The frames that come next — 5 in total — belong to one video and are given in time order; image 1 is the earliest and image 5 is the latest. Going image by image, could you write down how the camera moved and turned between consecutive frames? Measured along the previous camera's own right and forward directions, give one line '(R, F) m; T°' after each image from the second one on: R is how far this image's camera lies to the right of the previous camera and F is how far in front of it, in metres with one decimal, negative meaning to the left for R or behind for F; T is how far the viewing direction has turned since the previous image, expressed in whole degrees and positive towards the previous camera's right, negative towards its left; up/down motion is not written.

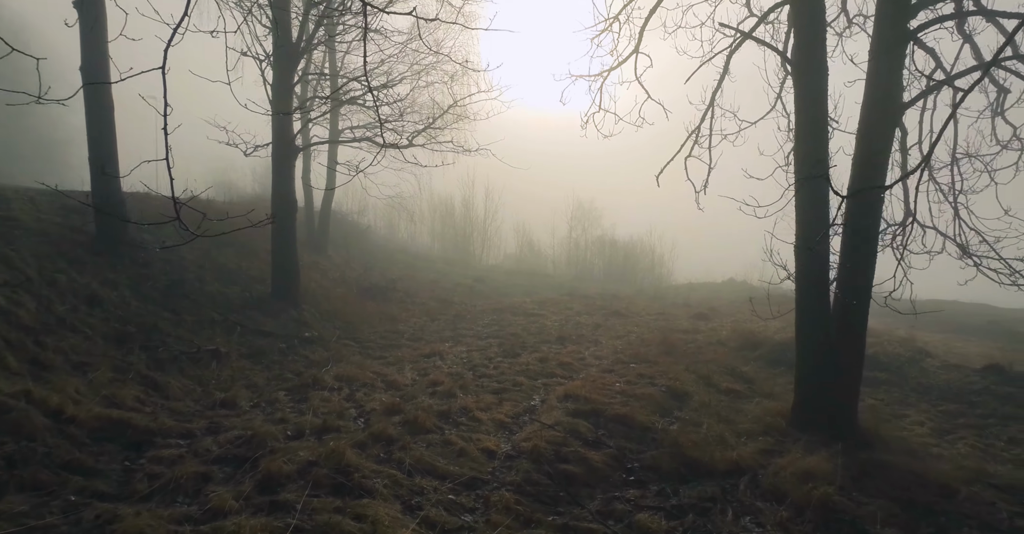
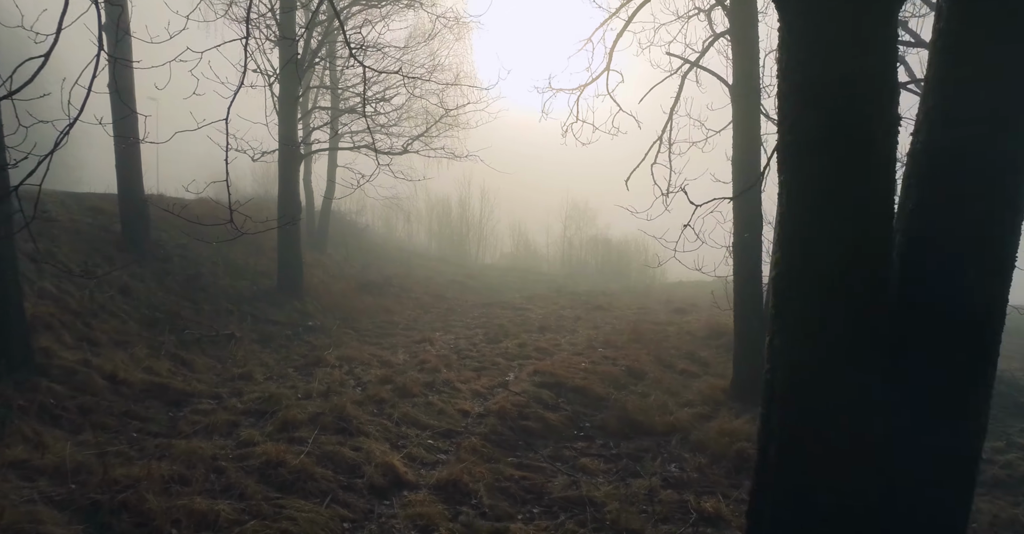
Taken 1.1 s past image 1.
(+0.3, -1.1) m; 0°
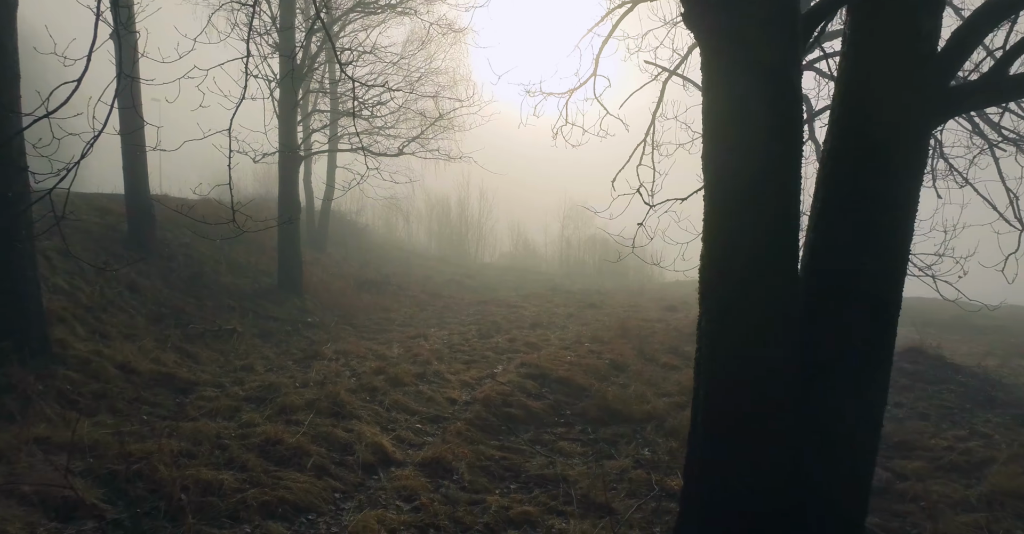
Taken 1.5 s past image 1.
(+0.2, -0.4) m; 0°
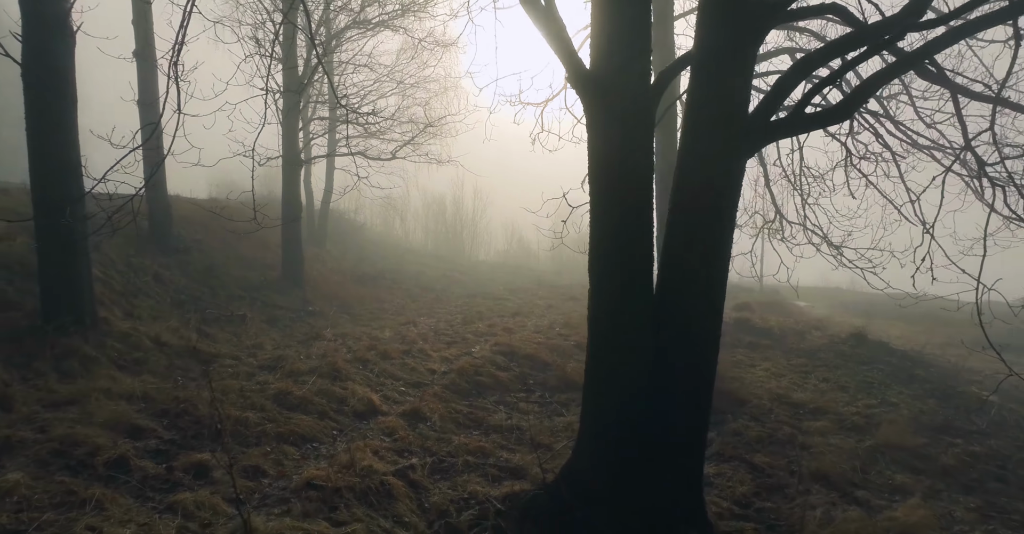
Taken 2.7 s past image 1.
(+0.4, -1.2) m; 0°
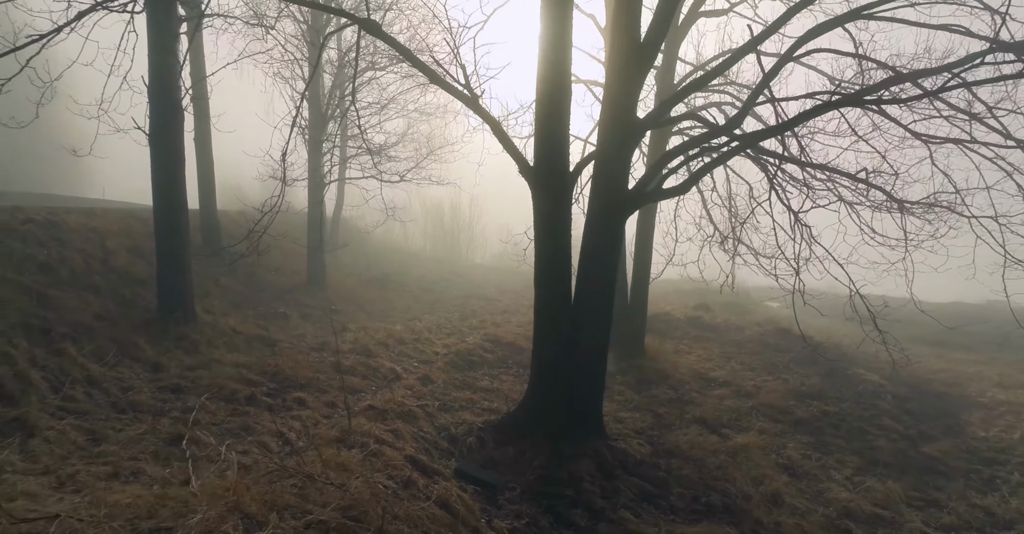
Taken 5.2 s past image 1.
(+0.2, -2.7) m; 0°
